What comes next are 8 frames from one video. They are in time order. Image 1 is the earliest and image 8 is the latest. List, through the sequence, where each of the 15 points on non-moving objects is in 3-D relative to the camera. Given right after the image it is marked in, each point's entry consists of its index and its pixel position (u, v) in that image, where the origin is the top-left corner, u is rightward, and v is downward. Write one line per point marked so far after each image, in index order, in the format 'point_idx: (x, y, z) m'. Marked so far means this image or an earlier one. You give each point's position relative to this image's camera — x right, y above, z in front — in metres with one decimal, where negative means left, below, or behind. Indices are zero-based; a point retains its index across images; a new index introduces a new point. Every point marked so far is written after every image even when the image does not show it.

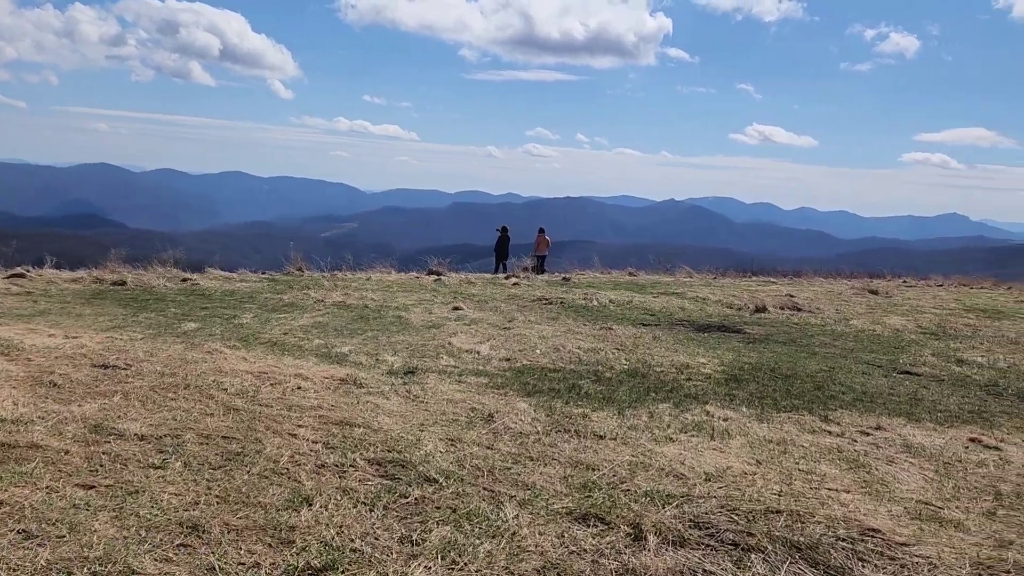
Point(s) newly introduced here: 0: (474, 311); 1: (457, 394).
0: (-0.7, -0.4, +14.4) m
1: (-0.6, -1.0, +8.0) m
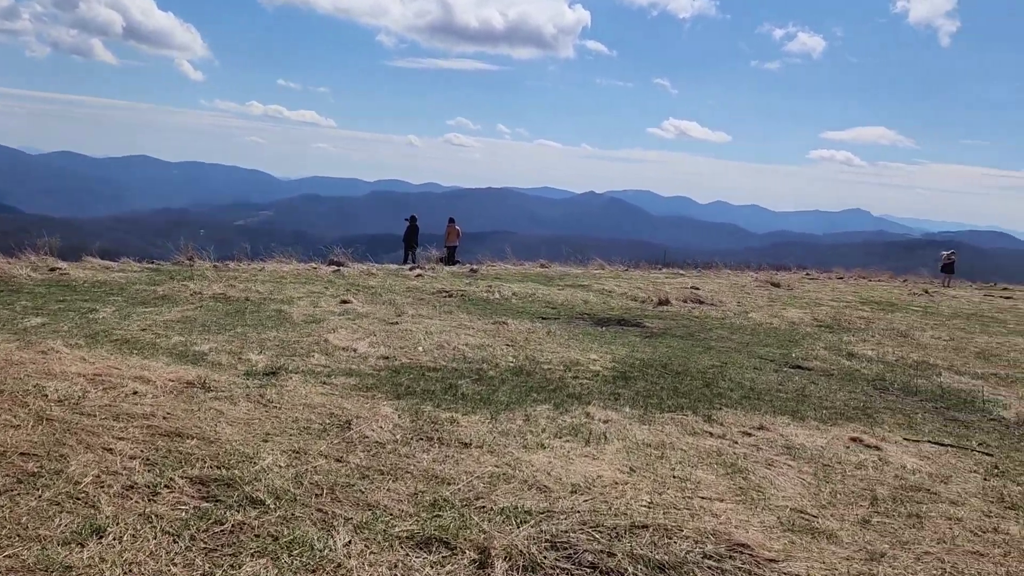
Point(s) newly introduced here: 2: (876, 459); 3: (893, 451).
0: (-2.5, -0.3, +13.7) m
1: (-1.8, -1.0, +7.3) m
2: (+3.0, -1.4, +6.7) m
3: (+3.3, -1.4, +7.0) m
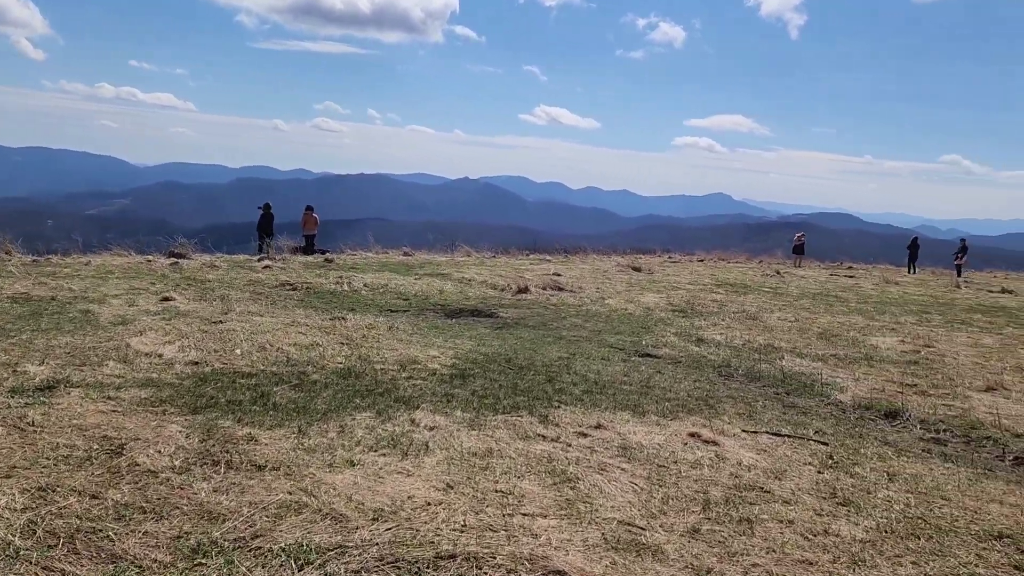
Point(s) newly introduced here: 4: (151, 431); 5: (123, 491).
0: (-4.9, -0.2, +12.4) m
1: (-3.2, -1.0, +6.3) m
2: (+1.6, -1.3, +6.4) m
3: (+1.8, -1.3, +6.8) m
4: (-2.7, -1.0, +6.0) m
5: (-2.3, -1.2, +4.9) m
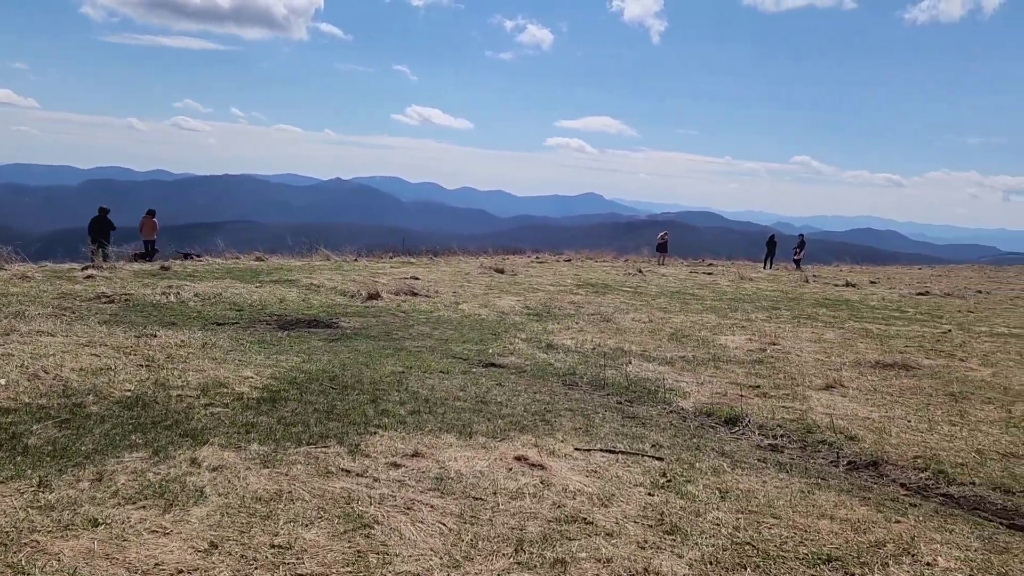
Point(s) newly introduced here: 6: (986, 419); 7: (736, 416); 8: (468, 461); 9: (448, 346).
0: (-7.2, -0.4, +10.8) m
1: (-4.6, -1.2, +5.0) m
2: (+0.2, -1.4, +5.8) m
3: (+0.4, -1.4, +6.2) m
4: (-4.0, -1.2, +4.8) m
5: (-3.5, -1.4, +3.7) m
6: (+5.2, -1.4, +8.9) m
7: (+2.2, -1.3, +8.1) m
8: (-0.3, -1.3, +6.2) m
9: (-0.9, -0.8, +11.4) m
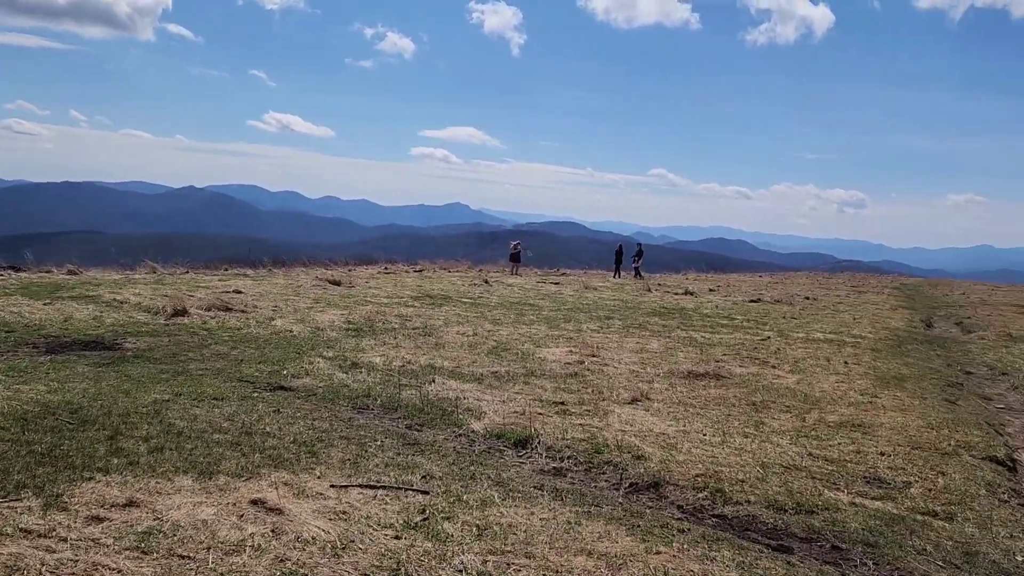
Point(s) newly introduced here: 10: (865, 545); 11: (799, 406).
0: (-9.6, -0.7, +8.8) m
1: (-6.1, -1.3, +3.5) m
2: (-1.5, -1.5, +5.1) m
3: (-1.4, -1.5, +5.5) m
4: (-5.4, -1.4, +3.3) m
5: (-4.8, -1.5, +2.4) m
6: (+2.9, -1.5, +8.9) m
7: (+0.1, -1.4, +7.7) m
8: (-2.1, -1.4, +5.3) m
9: (-3.5, -1.0, +10.4) m
10: (+2.5, -1.8, +5.7) m
11: (+3.7, -1.5, +10.3) m
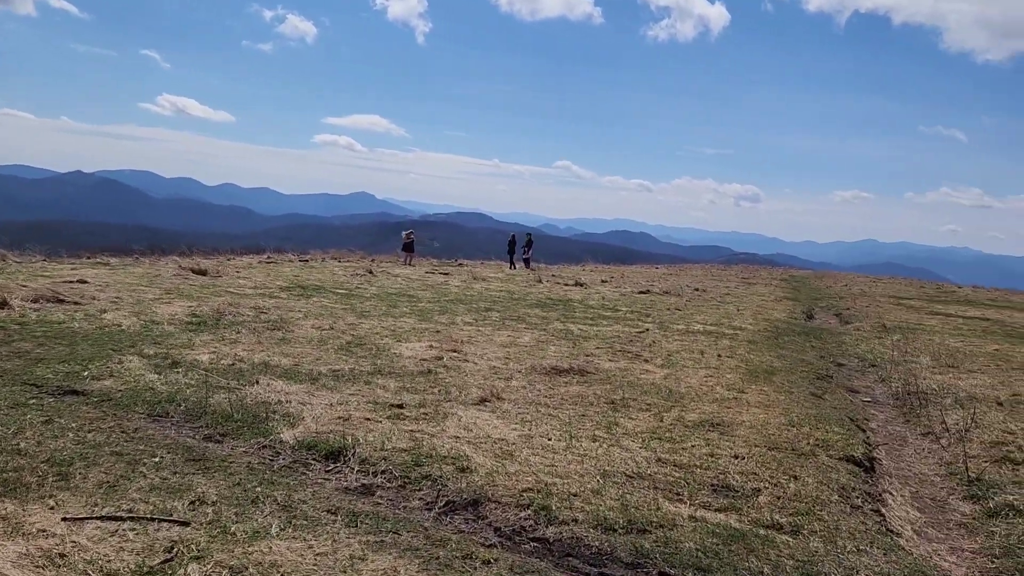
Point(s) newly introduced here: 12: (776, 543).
0: (-11.2, -0.6, +6.7) m
1: (-7.1, -1.3, +1.8) m
2: (-2.8, -1.5, +3.9) m
3: (-2.7, -1.4, +4.3) m
4: (-6.5, -1.3, +1.8) m
5: (-5.7, -1.4, +0.9) m
6: (+1.2, -1.4, +8.3) m
7: (-1.4, -1.3, +6.7) m
8: (-3.4, -1.4, +4.1) m
9: (-5.3, -0.9, +9.0) m
10: (+1.1, -1.7, +5.0) m
11: (+1.8, -1.4, +9.7) m
12: (+1.8, -1.8, +5.6) m
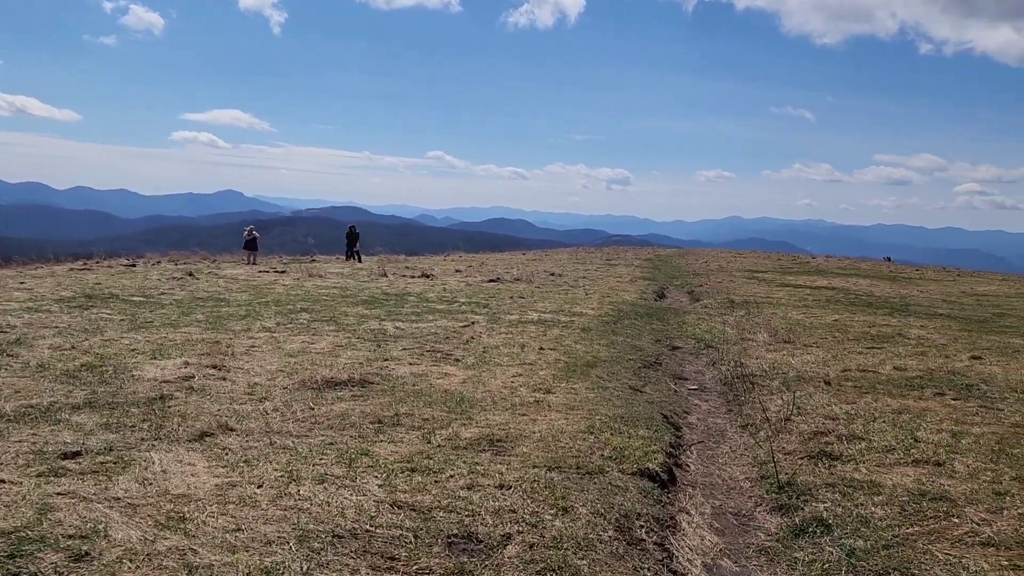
0: (-13.2, -1.2, +3.3) m
1: (-8.4, -1.7, -1.0) m
2: (-4.4, -1.7, +1.8) m
3: (-4.4, -1.6, +2.2) m
4: (-7.7, -1.7, -0.9) m
5: (-6.8, -1.9, -1.7) m
6: (-1.1, -1.4, +6.6) m
7: (-3.4, -1.4, +4.7) m
8: (-5.0, -1.6, +1.9) m
9: (-7.7, -1.2, +6.4) m
10: (-0.7, -1.7, +3.4) m
11: (-0.7, -1.3, +8.2) m
12: (-0.1, -1.7, +4.1) m
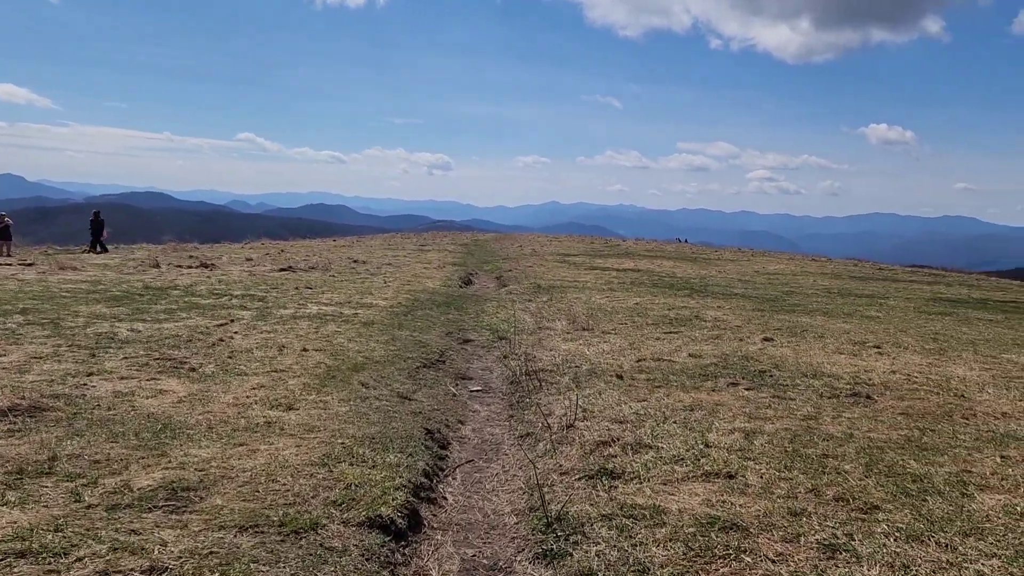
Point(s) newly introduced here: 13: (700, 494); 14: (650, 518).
0: (-14.1, -1.6, -1.3) m
1: (-8.5, -2.0, -4.4) m
2: (-5.2, -1.8, -0.9) m
3: (-5.2, -1.8, -0.5) m
4: (-7.9, -2.0, -4.2) m
5: (-6.8, -2.1, -4.8) m
6: (-3.0, -1.4, +4.5) m
7: (-4.9, -1.5, +2.1) m
8: (-5.8, -1.8, -0.9) m
9: (-9.4, -1.4, +2.9) m
10: (-1.9, -1.8, +1.5) m
11: (-3.0, -1.3, +6.1) m
12: (-1.4, -1.7, +2.3) m
13: (+1.4, -1.5, +6.0) m
14: (+1.0, -1.6, +5.6) m
